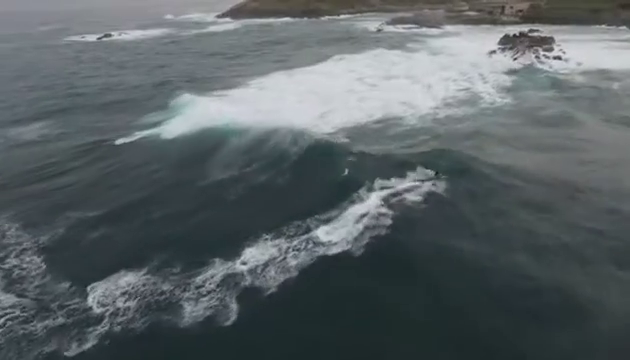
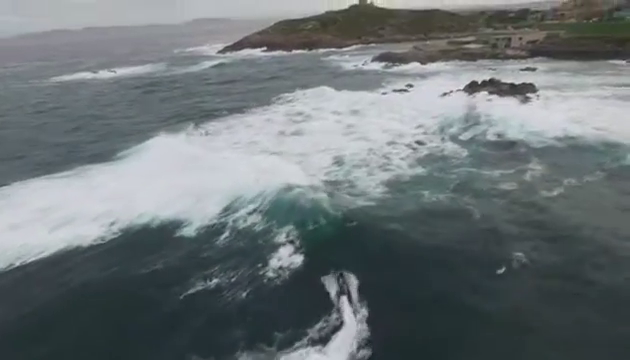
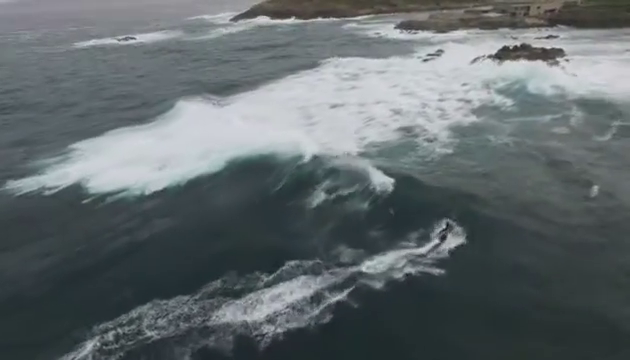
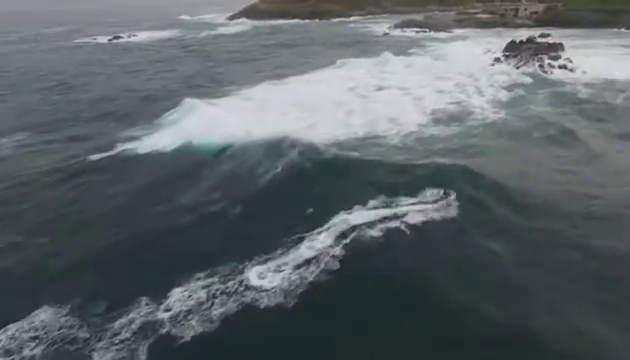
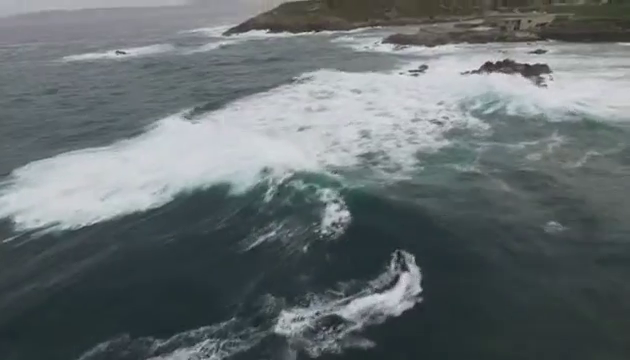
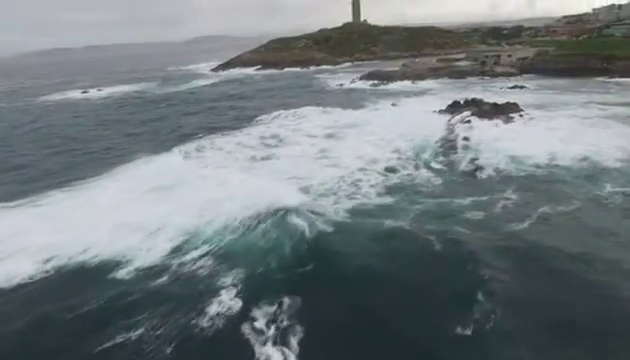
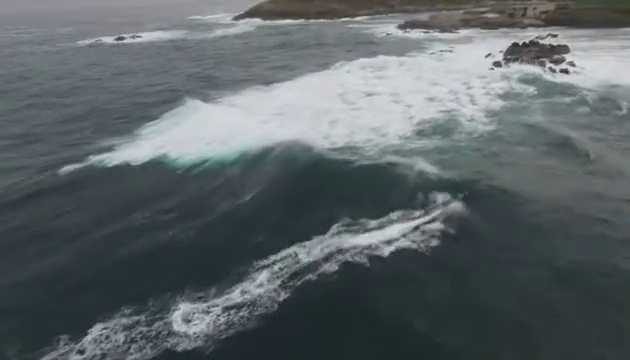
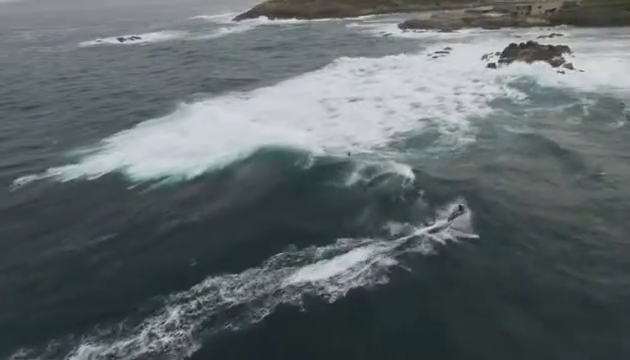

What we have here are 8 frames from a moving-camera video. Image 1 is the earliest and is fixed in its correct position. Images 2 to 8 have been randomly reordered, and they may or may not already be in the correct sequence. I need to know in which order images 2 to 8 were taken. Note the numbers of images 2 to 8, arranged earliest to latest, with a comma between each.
4, 7, 8, 3, 5, 2, 6
